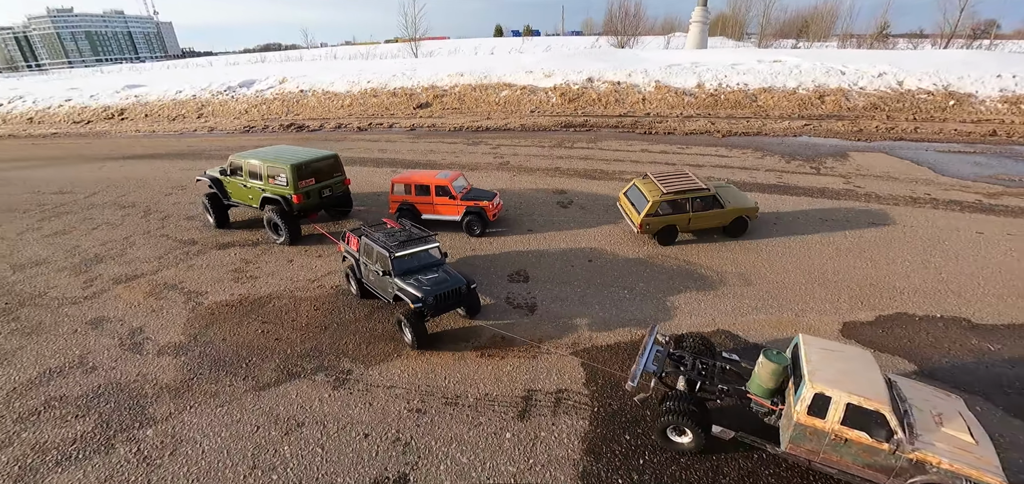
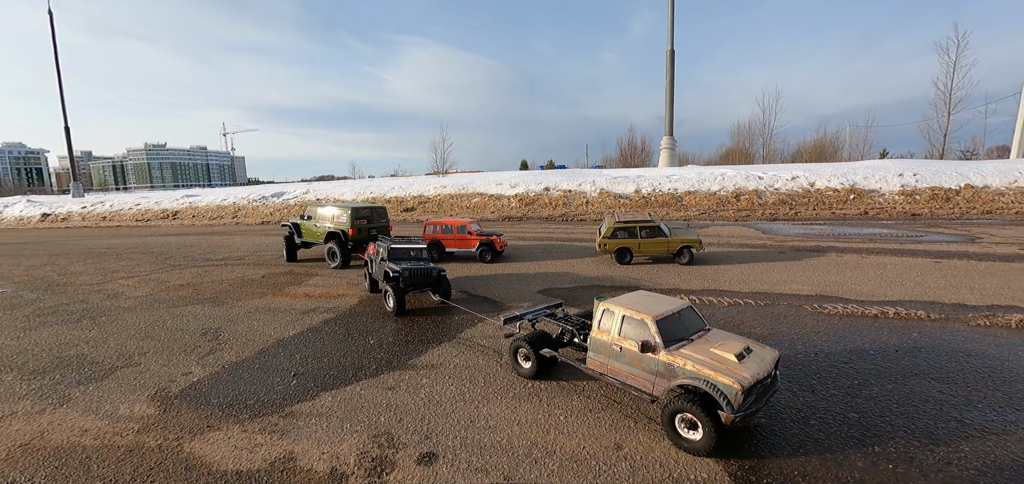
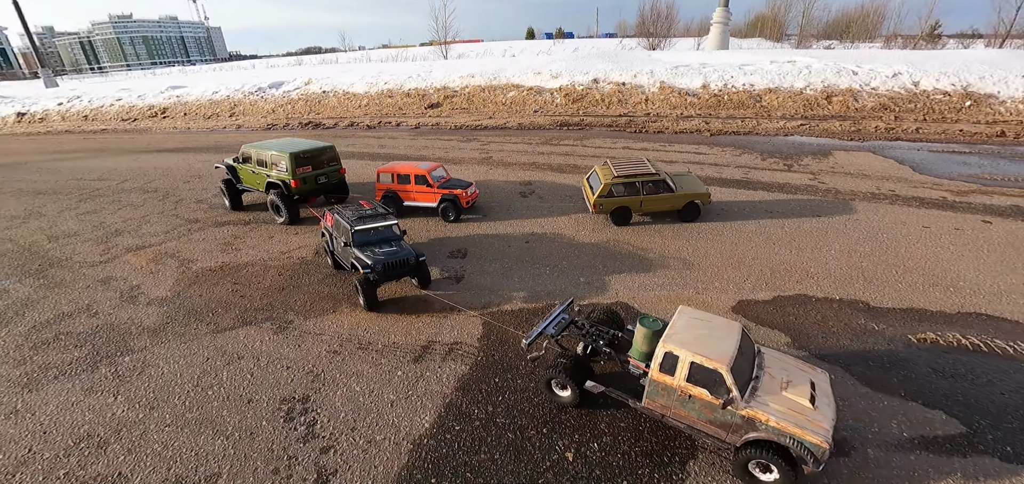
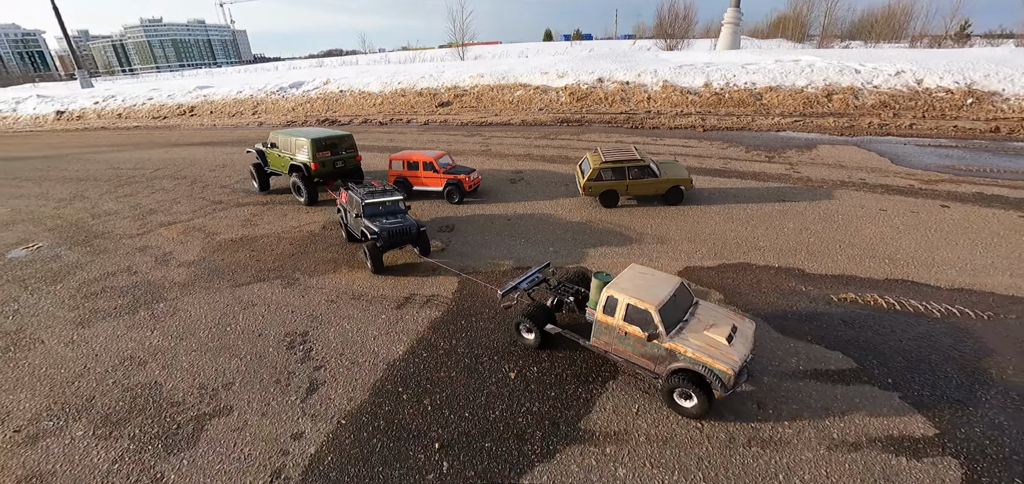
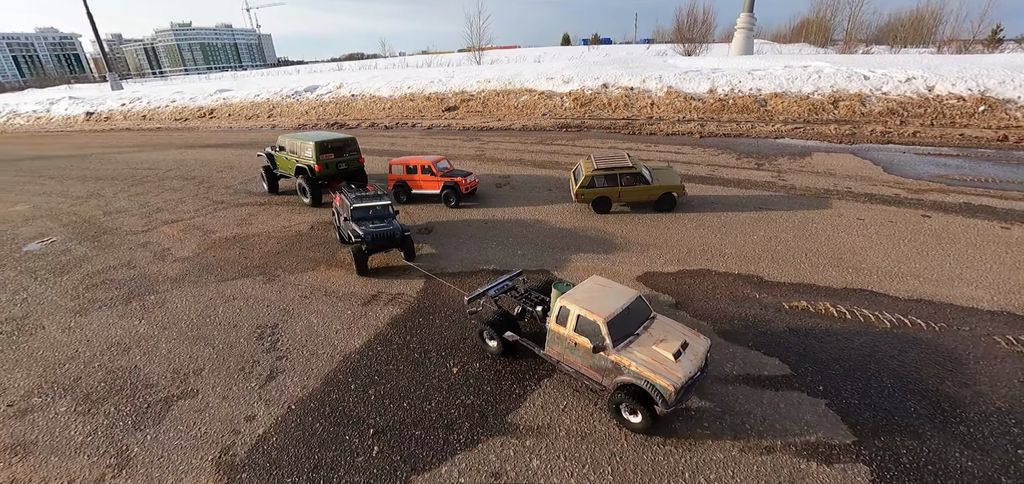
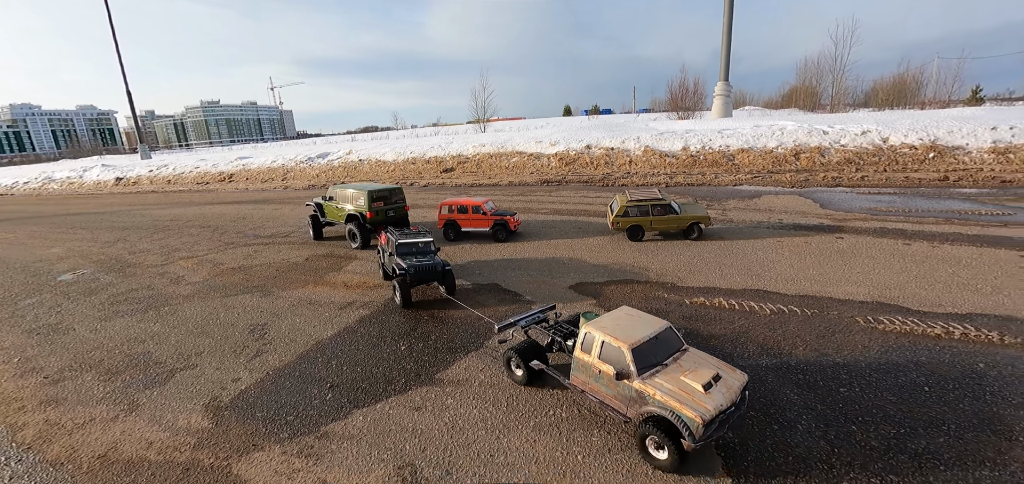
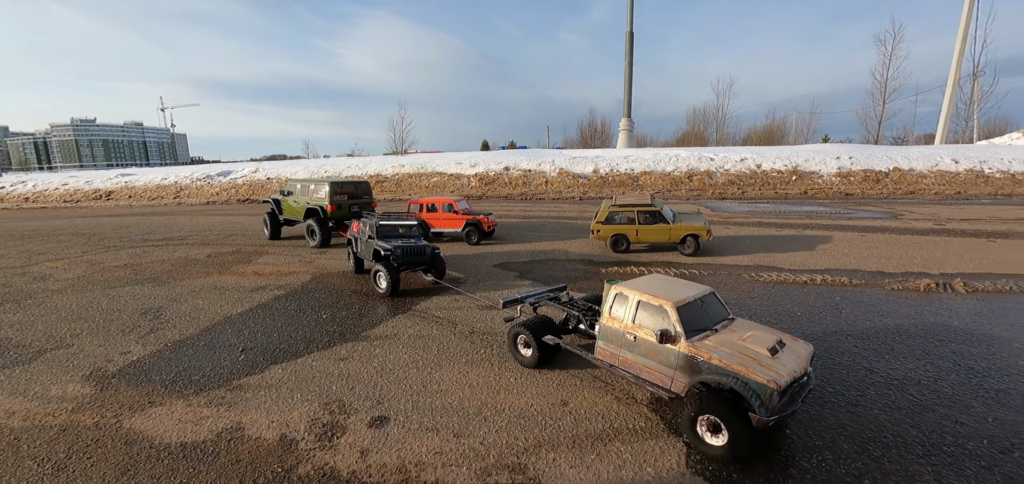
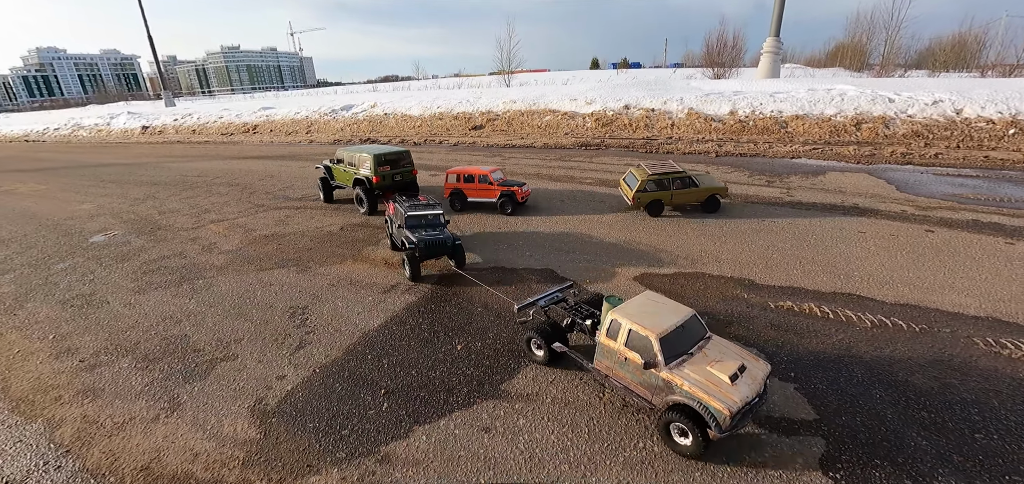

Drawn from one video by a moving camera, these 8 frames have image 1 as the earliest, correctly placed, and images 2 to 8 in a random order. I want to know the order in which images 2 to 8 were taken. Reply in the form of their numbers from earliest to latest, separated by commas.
3, 4, 5, 8, 6, 2, 7
